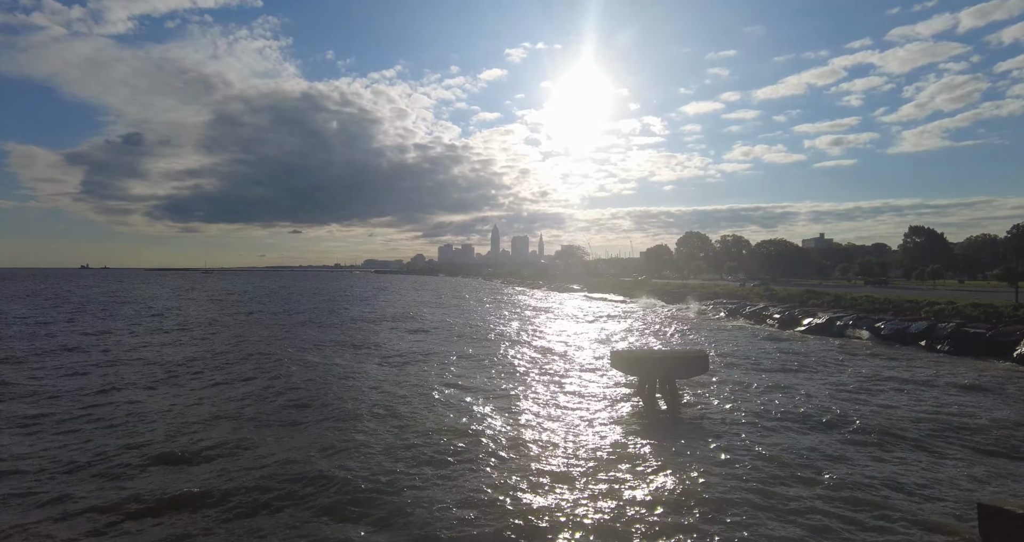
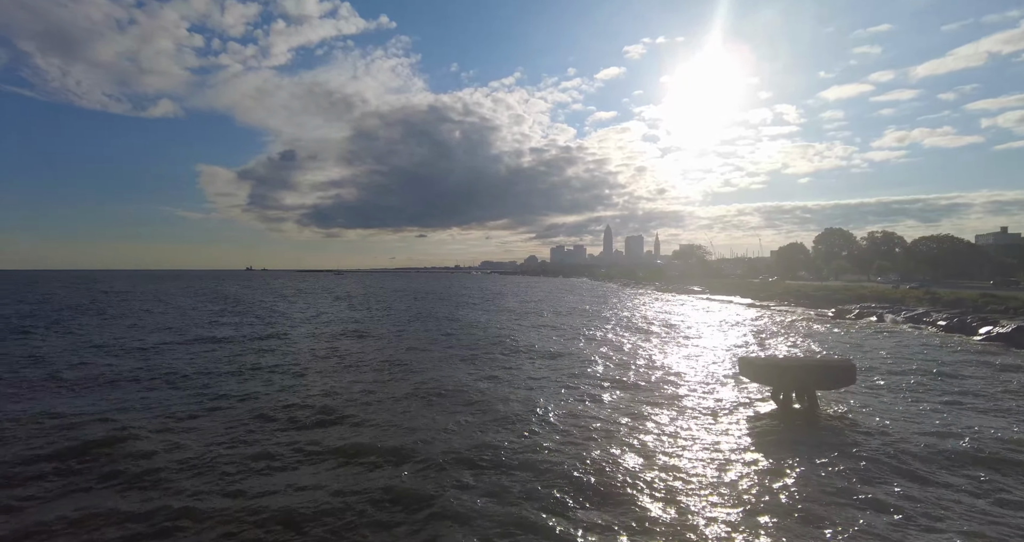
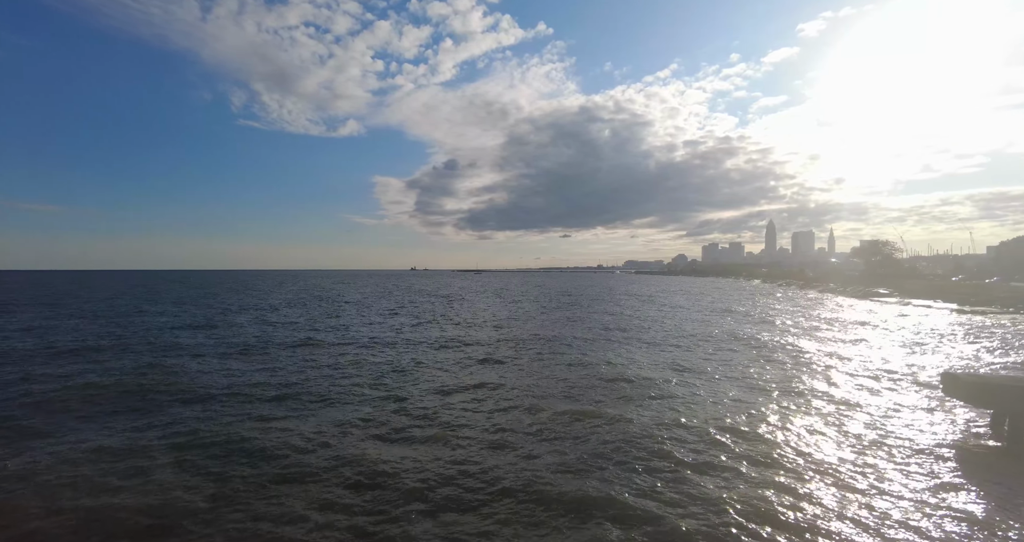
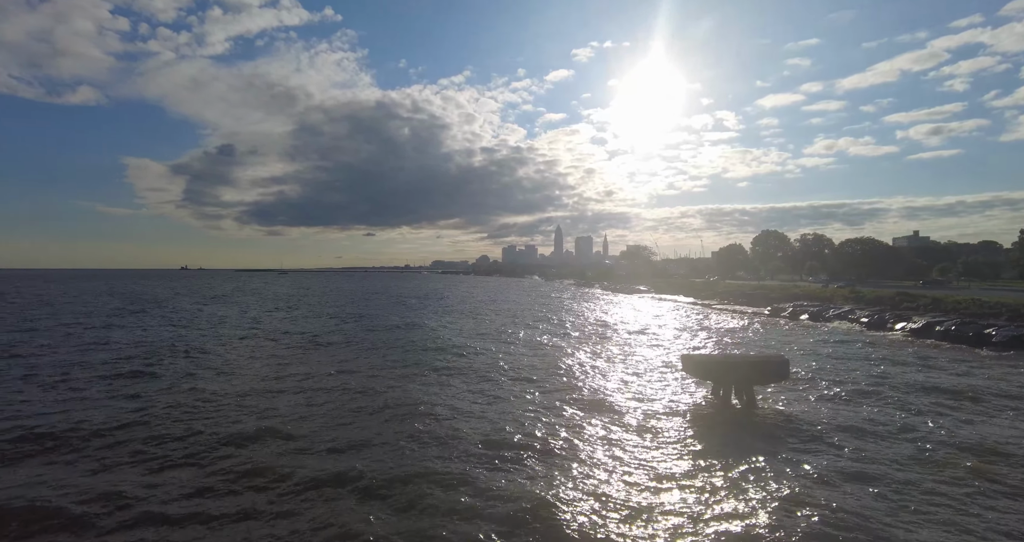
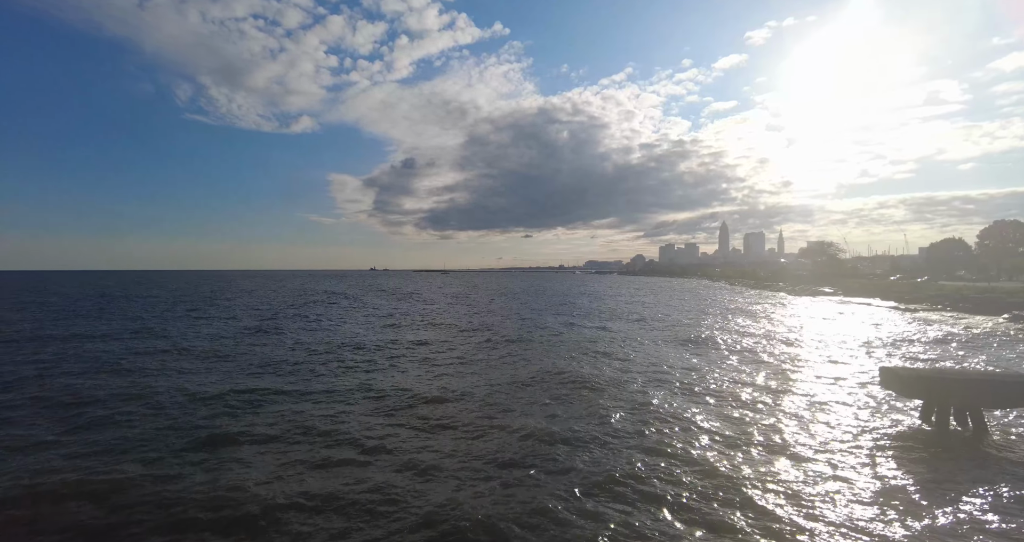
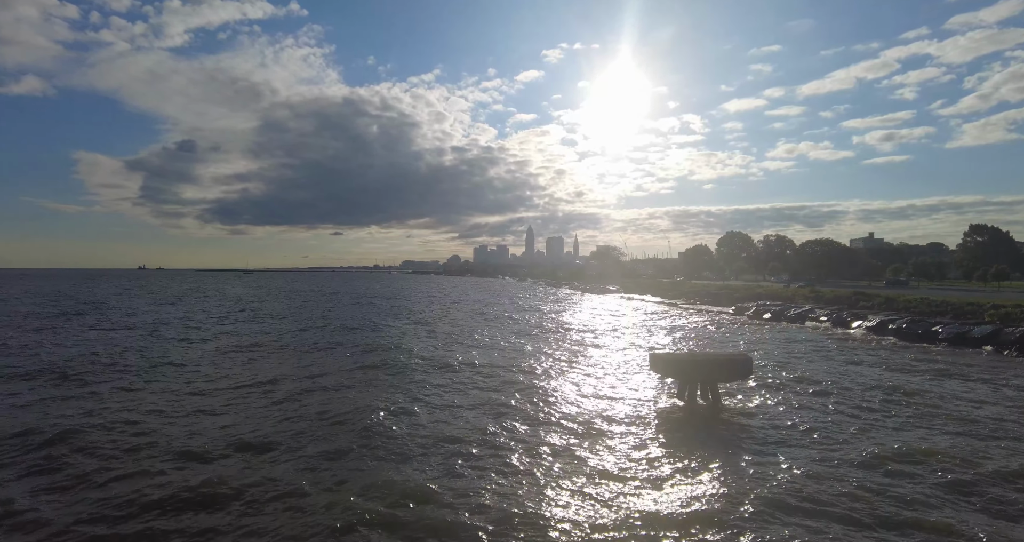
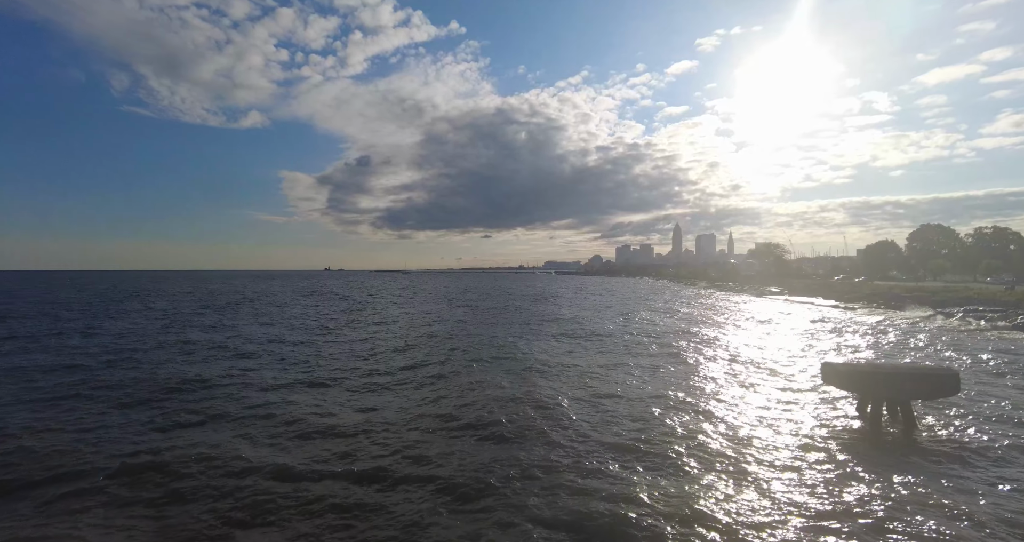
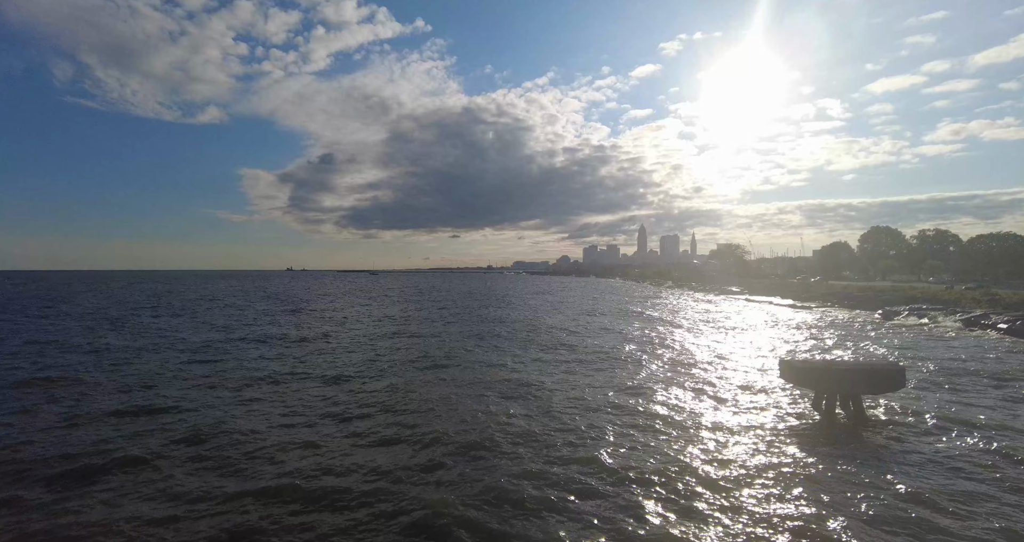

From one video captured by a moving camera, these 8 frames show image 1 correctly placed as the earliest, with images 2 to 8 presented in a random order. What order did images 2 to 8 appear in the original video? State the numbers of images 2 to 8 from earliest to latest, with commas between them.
6, 4, 2, 8, 7, 5, 3
